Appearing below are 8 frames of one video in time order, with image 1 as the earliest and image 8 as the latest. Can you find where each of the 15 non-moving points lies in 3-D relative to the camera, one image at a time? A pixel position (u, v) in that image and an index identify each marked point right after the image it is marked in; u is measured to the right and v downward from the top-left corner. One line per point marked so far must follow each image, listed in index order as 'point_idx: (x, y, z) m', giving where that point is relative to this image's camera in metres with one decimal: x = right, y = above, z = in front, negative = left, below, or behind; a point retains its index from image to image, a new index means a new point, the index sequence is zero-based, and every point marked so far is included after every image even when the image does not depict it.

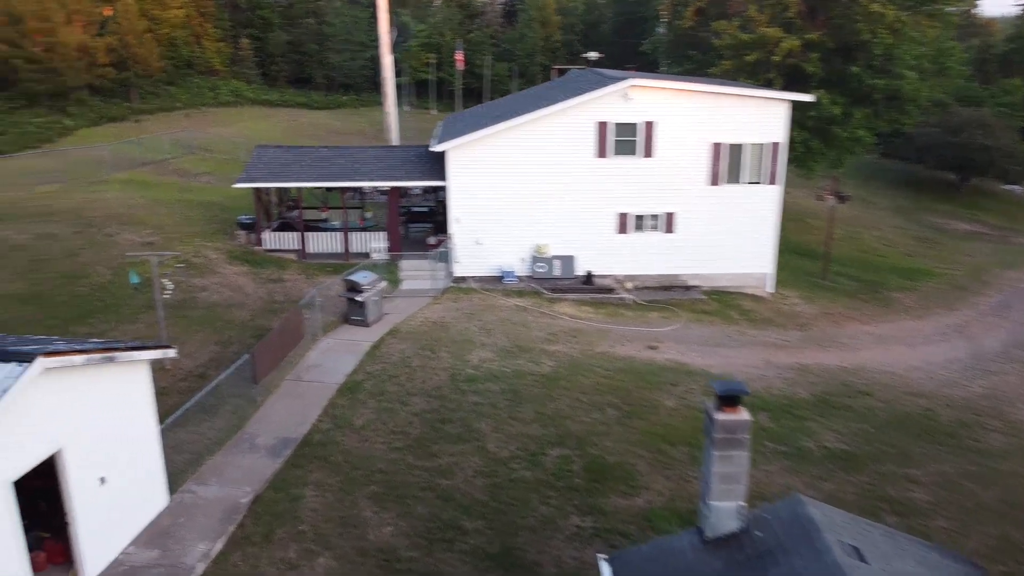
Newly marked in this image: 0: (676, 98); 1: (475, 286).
0: (+3.9, +4.6, +19.3) m
1: (-0.9, +0.1, +19.8) m
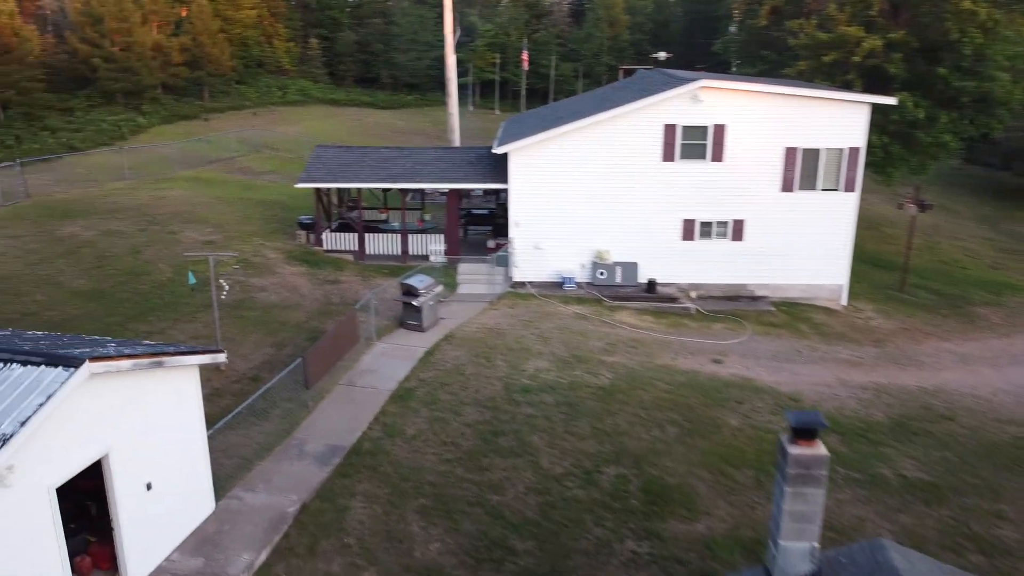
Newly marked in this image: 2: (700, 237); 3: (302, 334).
0: (+5.4, +4.3, +18.5) m
1: (+0.5, -0.1, +19.3) m
2: (+4.5, +1.2, +19.5) m
3: (-4.1, -0.9, +16.0) m
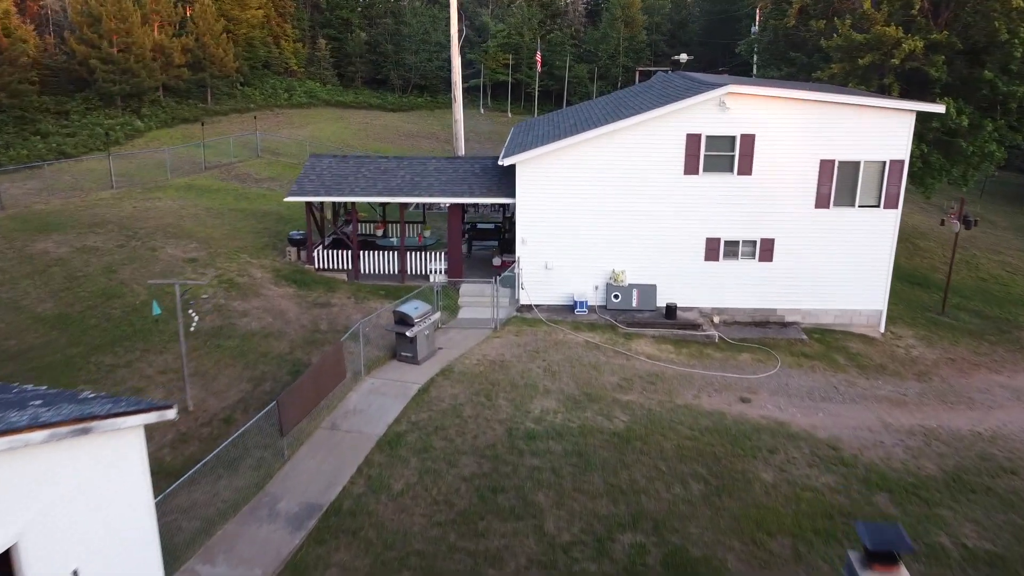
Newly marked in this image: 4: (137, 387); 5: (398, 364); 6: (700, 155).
0: (+5.5, +3.8, +16.7) m
1: (+0.7, -0.6, +17.7) m
2: (+4.7, +0.7, +17.8) m
3: (-4.1, -1.4, +14.4) m
4: (-6.2, -1.7, +13.5) m
5: (-2.1, -1.4, +14.9) m
6: (+4.0, +2.8, +17.1) m
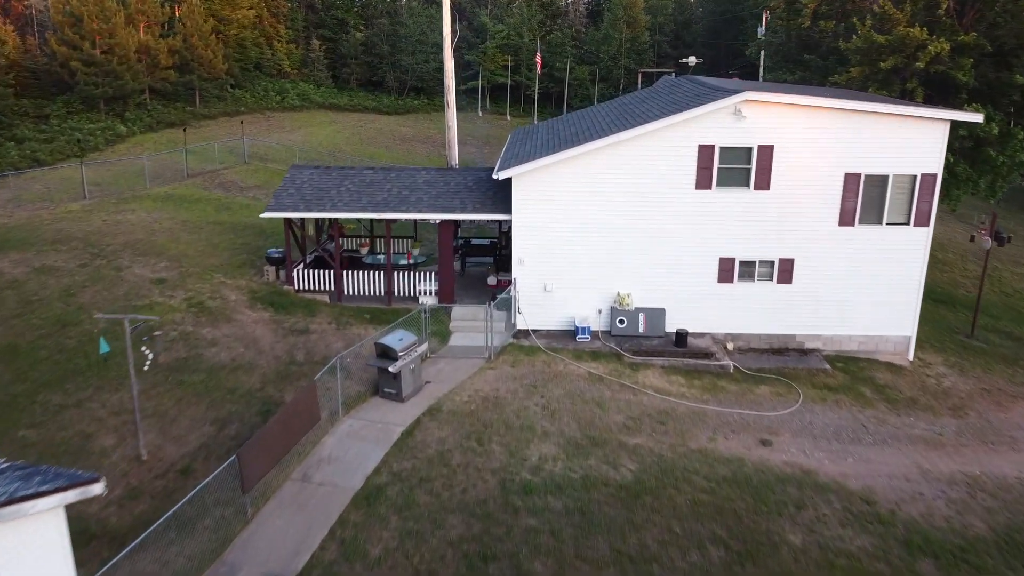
0: (+5.4, +3.3, +15.3) m
1: (+0.6, -1.1, +16.3) m
2: (+4.6, +0.2, +16.3) m
3: (-4.2, -1.9, +13.0) m
4: (-6.3, -2.1, +12.0) m
5: (-2.2, -1.9, +13.5) m
6: (+3.9, +2.3, +15.6) m
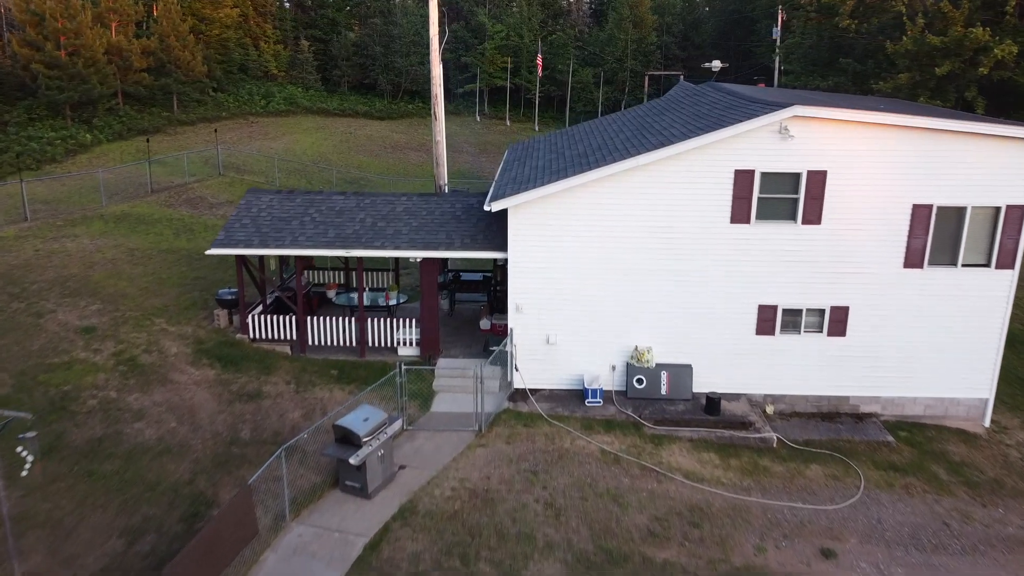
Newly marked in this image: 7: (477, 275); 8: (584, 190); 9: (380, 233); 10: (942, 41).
0: (+5.4, +2.4, +12.5) m
1: (+0.5, -2.0, +13.5) m
2: (+4.5, -0.7, +13.5) m
3: (-4.2, -2.8, +10.2) m
4: (-6.4, -3.0, +9.3) m
5: (-2.3, -2.8, +10.7) m
6: (+3.8, +1.4, +12.8) m
7: (-0.7, +0.3, +17.4) m
8: (+1.1, +1.6, +13.0) m
9: (-2.3, +1.0, +14.2) m
10: (+9.4, +5.4, +17.7) m
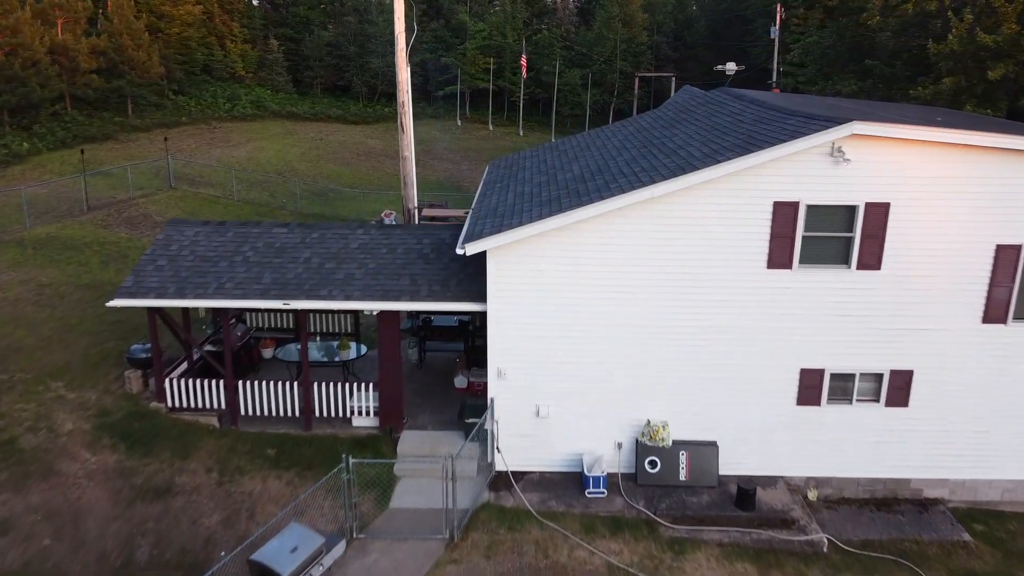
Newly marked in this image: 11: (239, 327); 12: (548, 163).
0: (+5.1, +1.6, +9.9) m
1: (+0.3, -2.8, +10.7) m
2: (+4.3, -1.5, +10.9) m
3: (-4.4, -3.6, +7.4) m
4: (-6.6, -3.8, +6.4) m
5: (-2.5, -3.6, +7.9) m
6: (+3.6, +0.6, +10.2) m
7: (-1.1, -0.5, +14.6) m
8: (+0.9, +0.8, +10.2) m
9: (-2.6, +0.2, +11.4) m
10: (+9.1, +4.6, +15.1) m
11: (-4.4, -0.6, +13.0) m
12: (+0.6, +2.2, +14.0) m
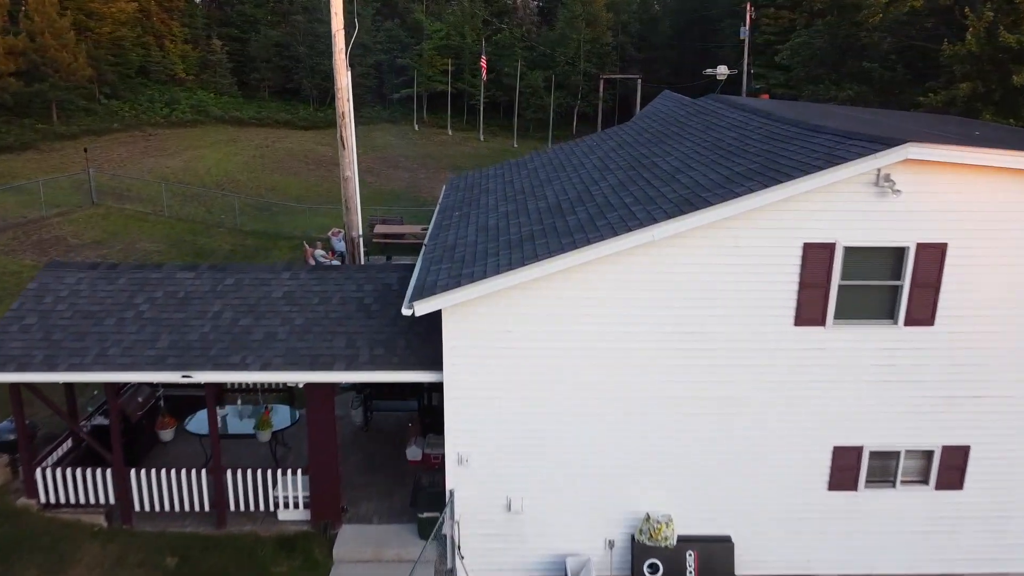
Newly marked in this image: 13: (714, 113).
0: (+4.7, +1.0, +7.9) m
1: (-0.1, -3.4, +8.5) m
2: (+3.9, -2.1, +8.8) m
3: (-4.6, -4.3, +4.9) m
4: (-6.7, -4.6, +3.9) m
5: (-2.7, -4.3, +5.6) m
6: (+3.2, 0.0, +8.1) m
7: (-1.6, -1.2, +12.3) m
8: (+0.5, +0.1, +8.0) m
9: (-3.0, -0.5, +9.1) m
10: (+8.4, +4.1, +13.3) m
11: (-4.9, -1.3, +10.6) m
12: (0.0, +1.5, +11.8) m
13: (+3.0, +2.7, +12.2) m
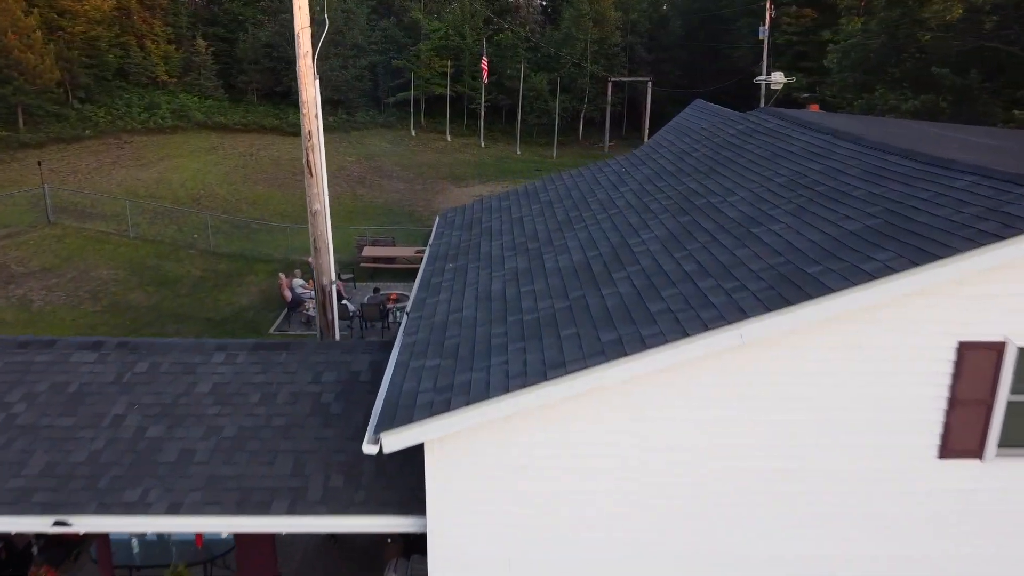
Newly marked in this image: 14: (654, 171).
0: (+4.8, +0.2, +5.3) m
1: (0.0, -4.2, +5.9) m
2: (+4.0, -2.9, +6.2) m
3: (-4.5, -5.1, +2.3) m
4: (-6.6, -5.4, +1.3) m
5: (-2.6, -5.1, +3.0) m
6: (+3.3, -0.8, +5.5) m
7: (-1.5, -2.0, +9.7) m
8: (+0.6, -0.7, +5.4) m
9: (-2.9, -1.4, +6.5) m
10: (+8.5, +3.2, +10.7) m
11: (-4.8, -2.1, +8.0) m
12: (+0.2, +0.7, +9.2) m
13: (+3.1, +1.9, +9.7) m
14: (+1.8, +1.5, +10.1) m
